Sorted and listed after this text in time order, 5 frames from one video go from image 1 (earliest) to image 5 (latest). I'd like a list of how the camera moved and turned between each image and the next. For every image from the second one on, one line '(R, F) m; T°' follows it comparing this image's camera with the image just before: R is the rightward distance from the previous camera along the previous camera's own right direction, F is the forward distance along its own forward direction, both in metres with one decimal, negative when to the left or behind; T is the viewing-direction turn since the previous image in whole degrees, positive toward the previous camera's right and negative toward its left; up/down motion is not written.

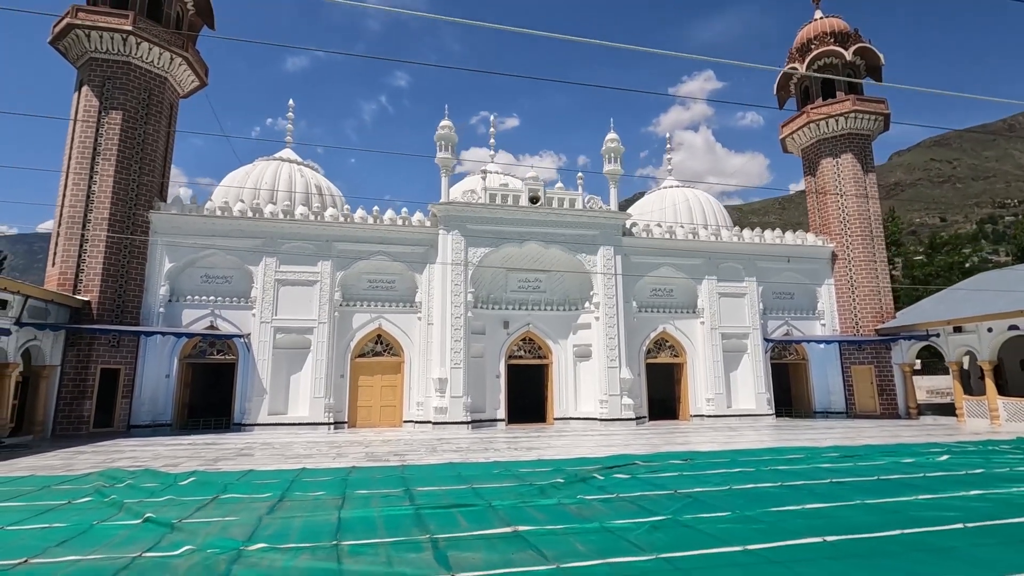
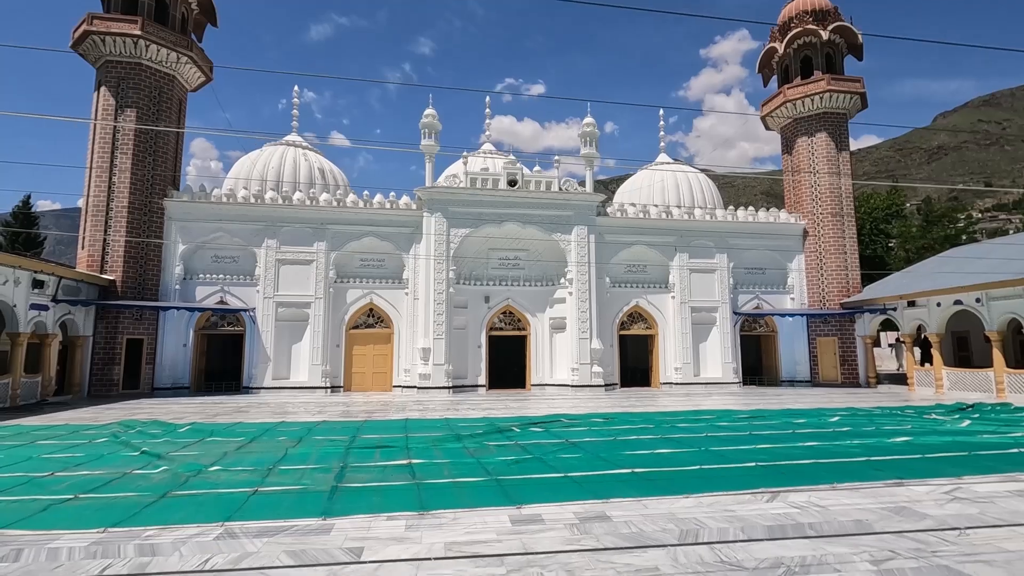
(+1.1, -1.0) m; -3°
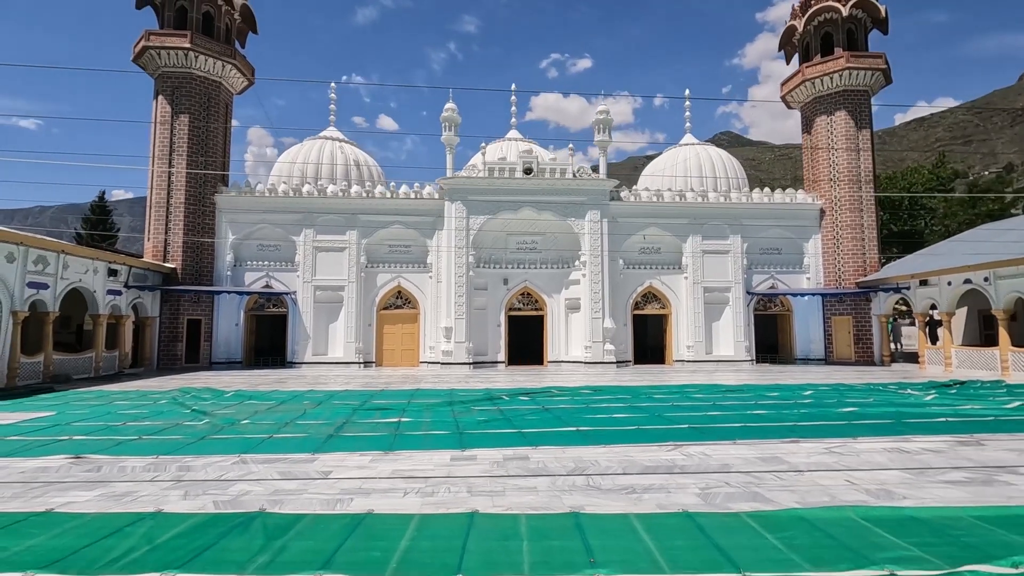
(+0.8, -0.8) m; -5°
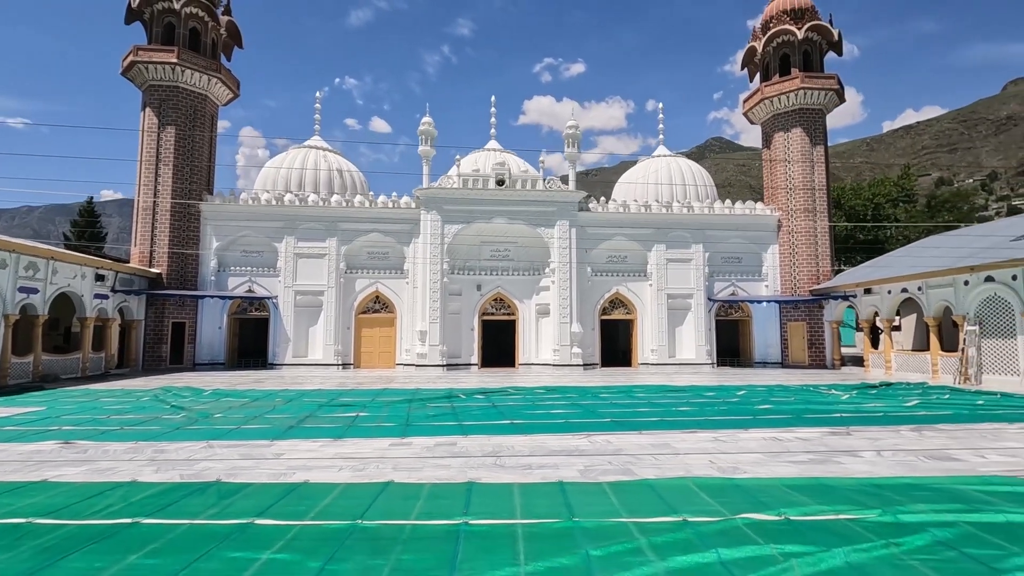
(+0.5, -0.7) m; +1°
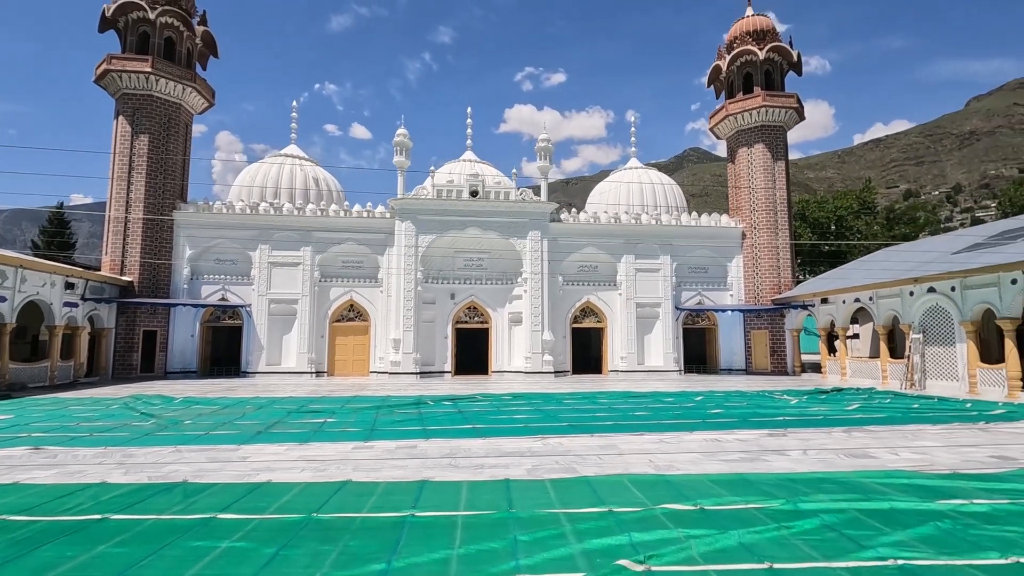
(+0.2, -0.3) m; +2°
